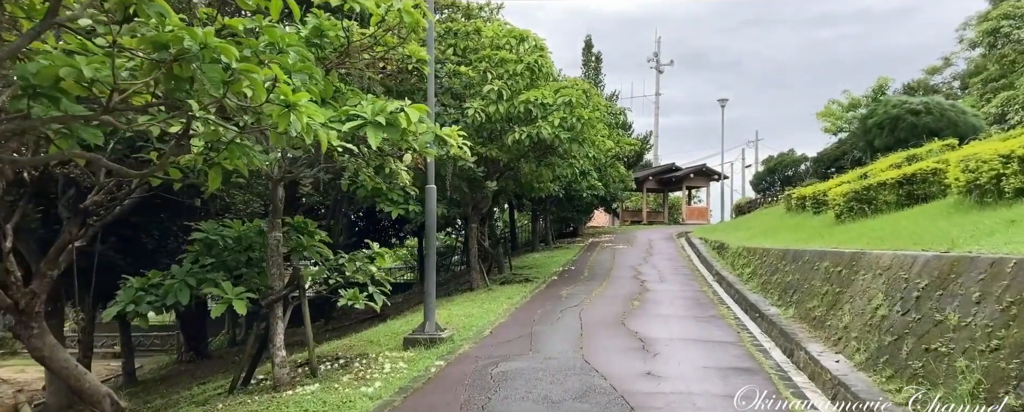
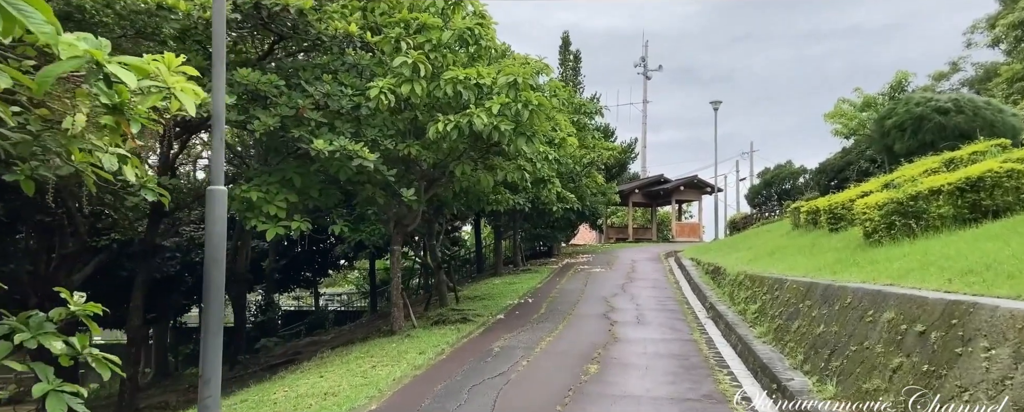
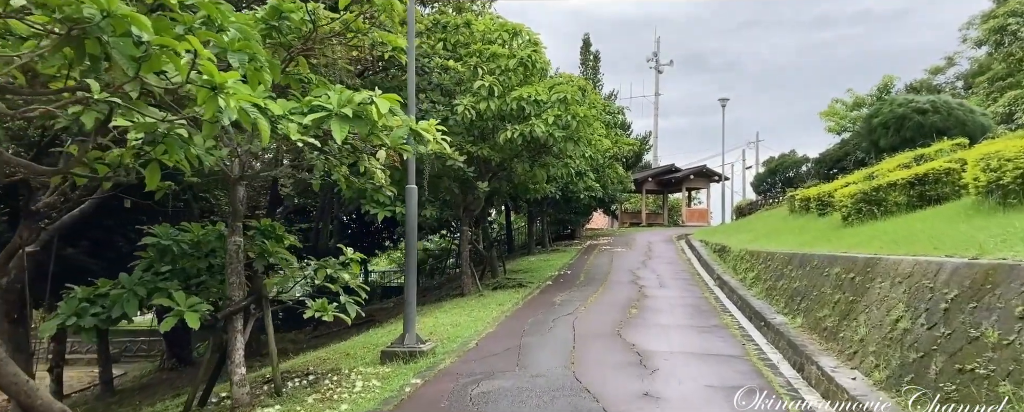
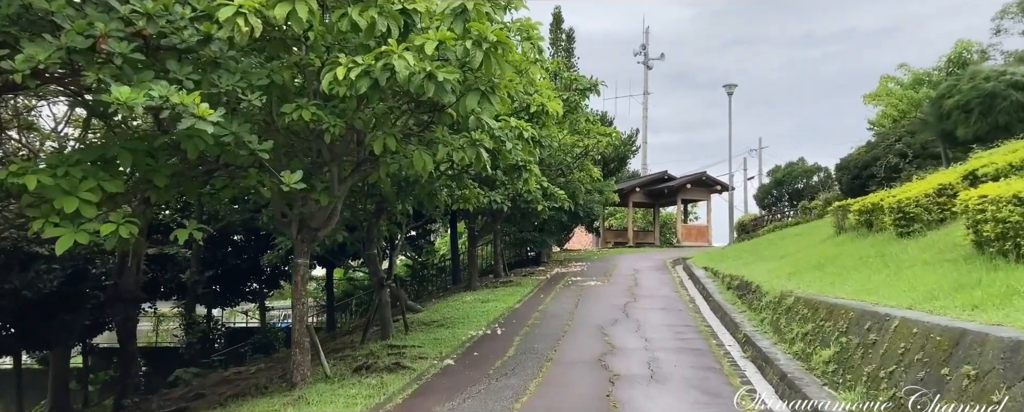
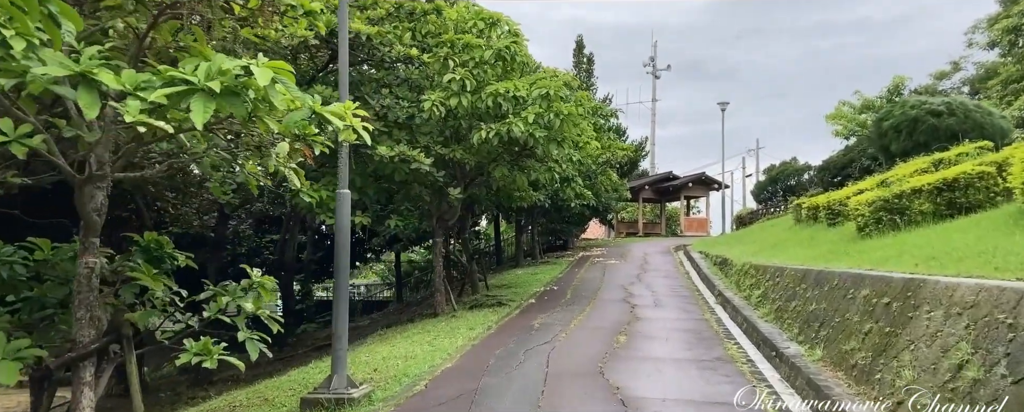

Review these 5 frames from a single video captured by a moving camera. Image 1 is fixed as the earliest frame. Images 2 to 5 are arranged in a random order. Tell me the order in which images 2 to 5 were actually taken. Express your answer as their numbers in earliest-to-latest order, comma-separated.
3, 5, 2, 4
